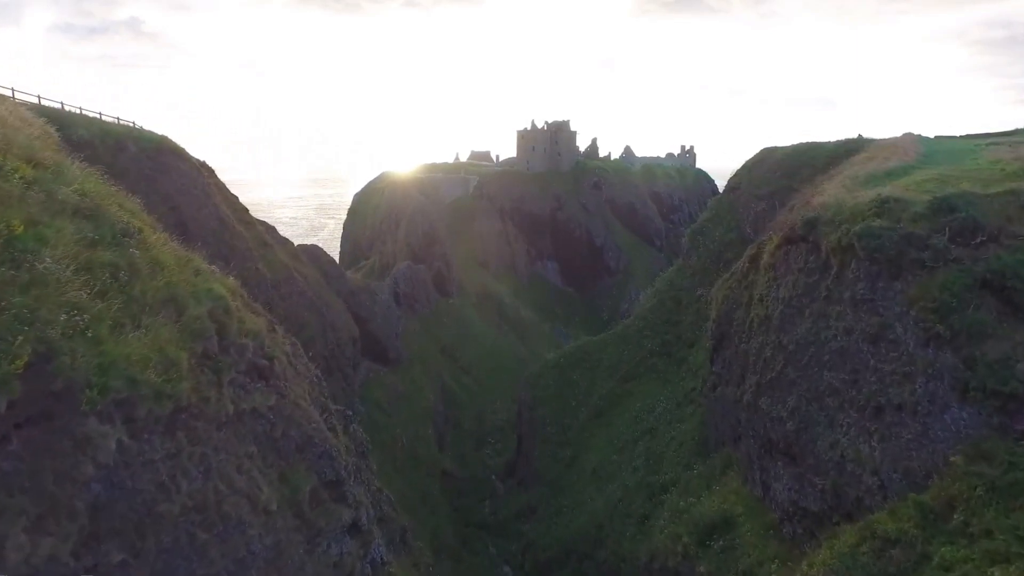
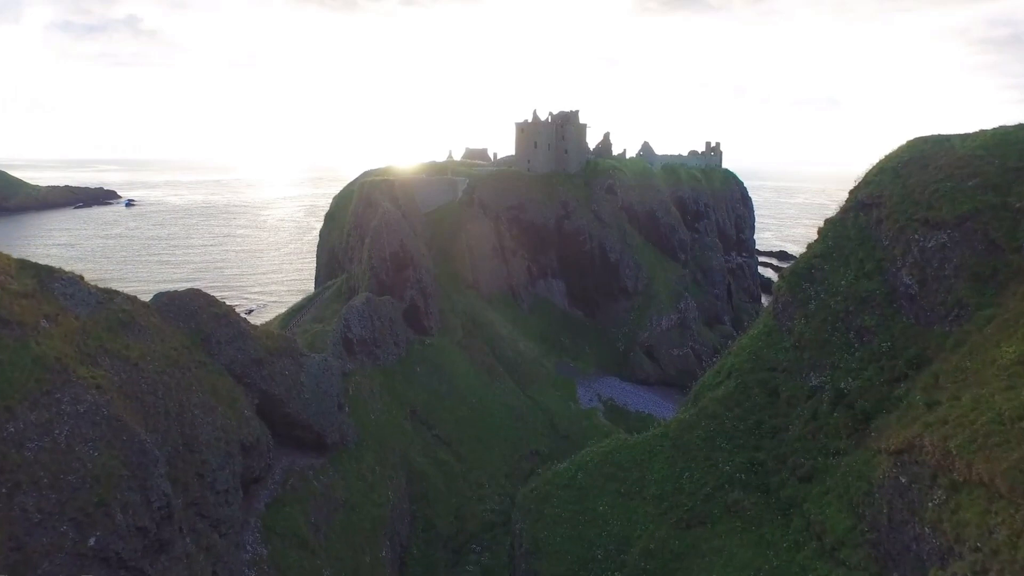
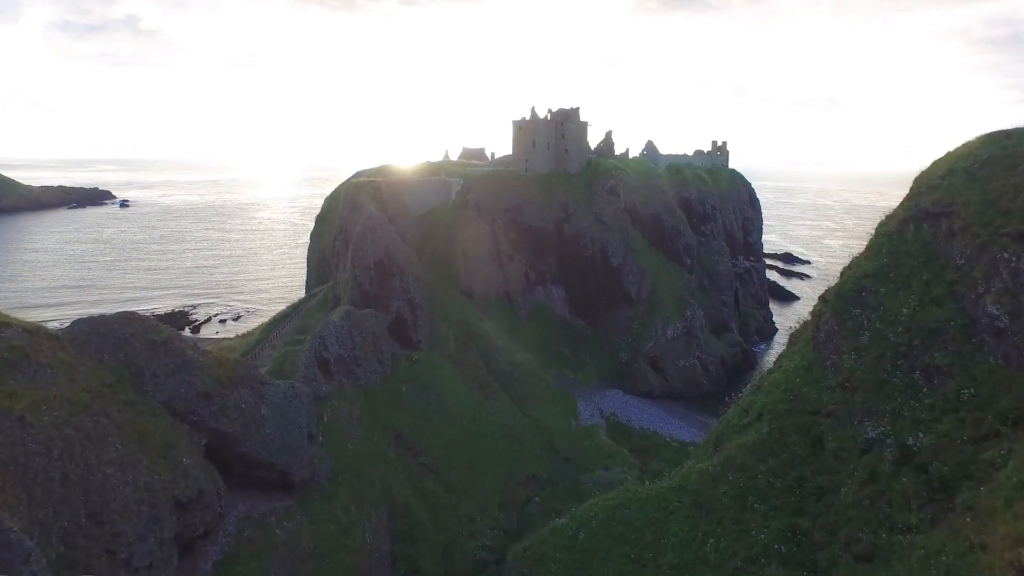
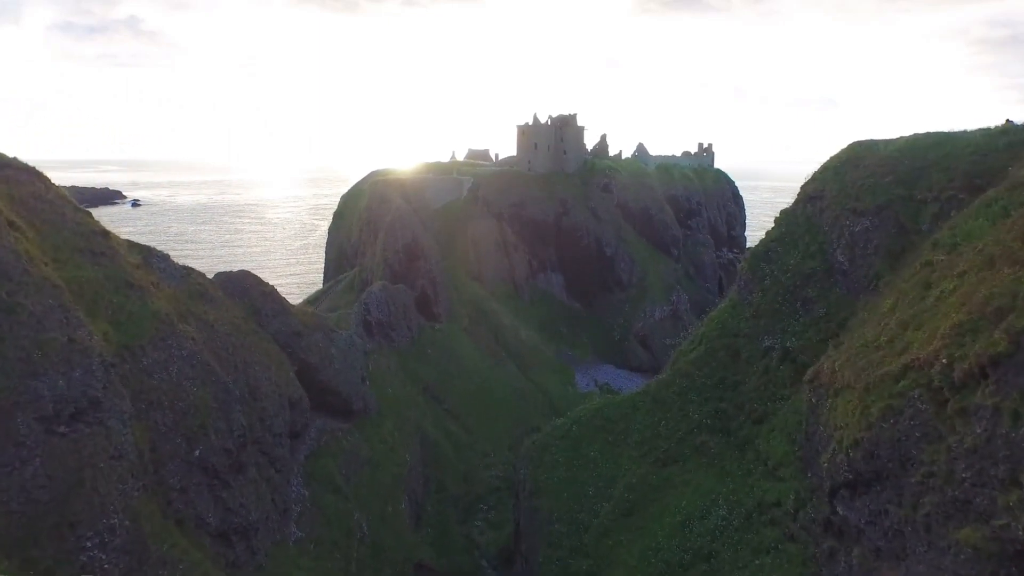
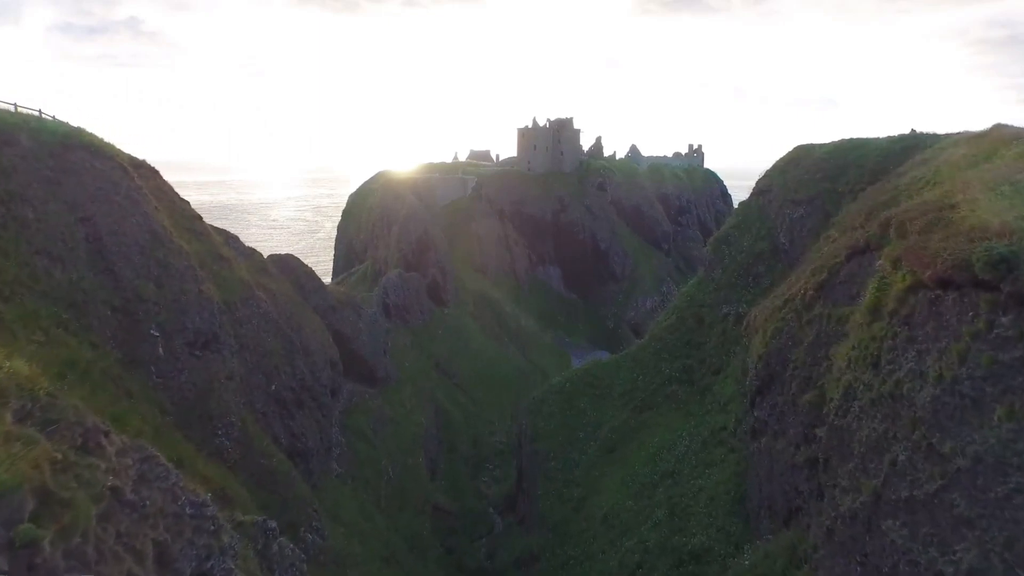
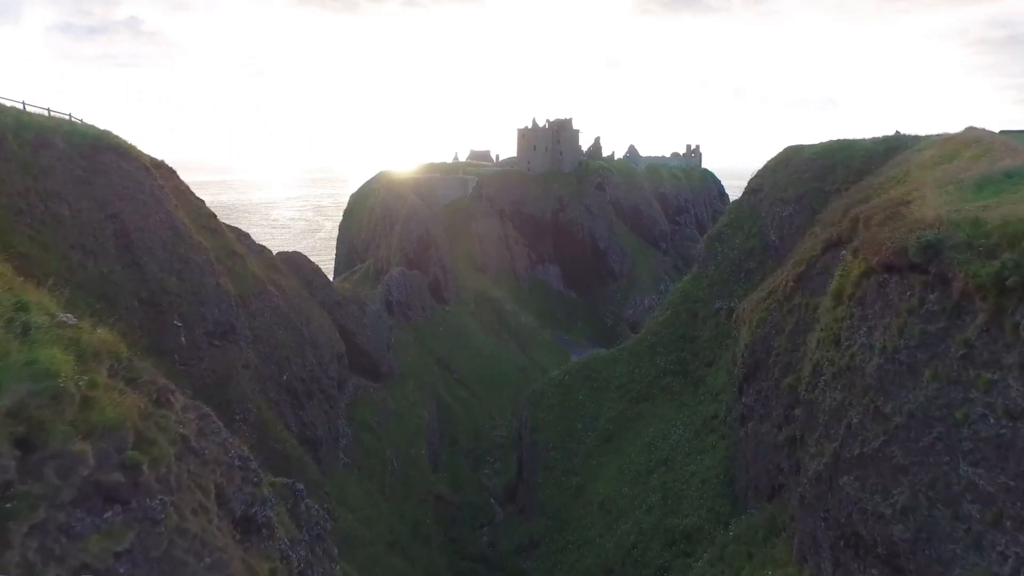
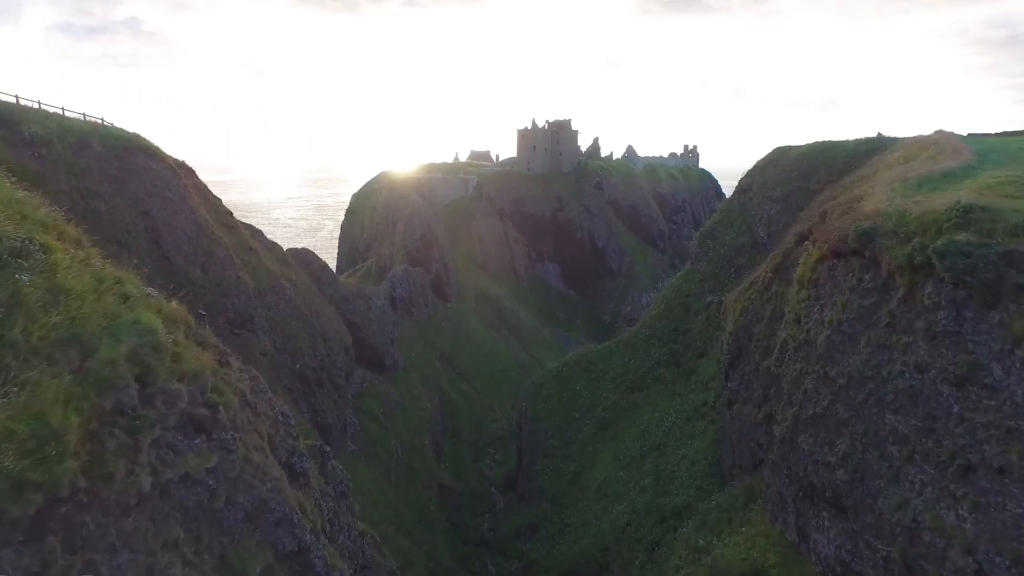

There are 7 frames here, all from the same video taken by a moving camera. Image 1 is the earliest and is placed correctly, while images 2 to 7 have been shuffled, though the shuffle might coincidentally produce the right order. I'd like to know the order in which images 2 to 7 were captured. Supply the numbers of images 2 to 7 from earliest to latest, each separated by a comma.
7, 6, 5, 4, 2, 3
